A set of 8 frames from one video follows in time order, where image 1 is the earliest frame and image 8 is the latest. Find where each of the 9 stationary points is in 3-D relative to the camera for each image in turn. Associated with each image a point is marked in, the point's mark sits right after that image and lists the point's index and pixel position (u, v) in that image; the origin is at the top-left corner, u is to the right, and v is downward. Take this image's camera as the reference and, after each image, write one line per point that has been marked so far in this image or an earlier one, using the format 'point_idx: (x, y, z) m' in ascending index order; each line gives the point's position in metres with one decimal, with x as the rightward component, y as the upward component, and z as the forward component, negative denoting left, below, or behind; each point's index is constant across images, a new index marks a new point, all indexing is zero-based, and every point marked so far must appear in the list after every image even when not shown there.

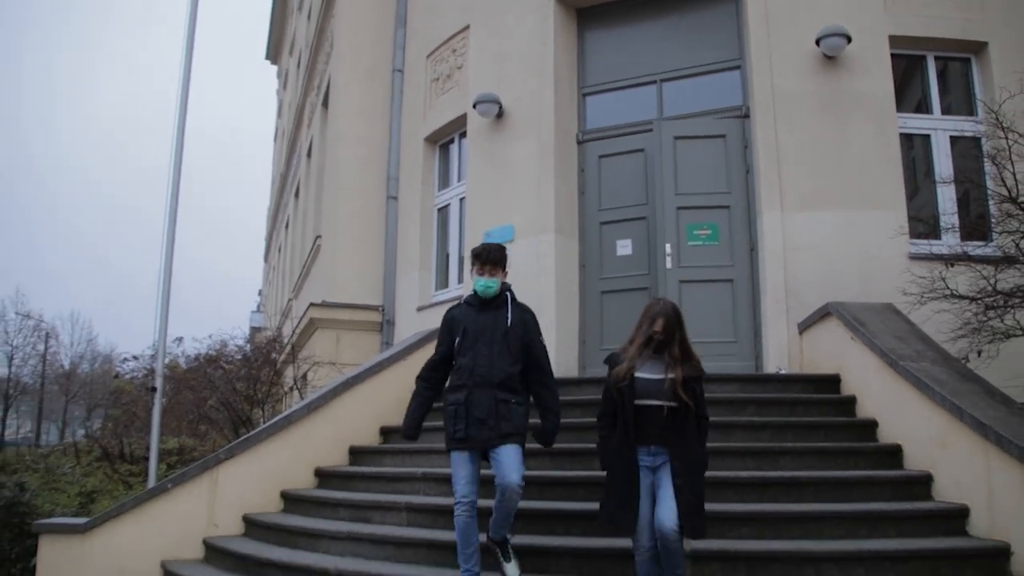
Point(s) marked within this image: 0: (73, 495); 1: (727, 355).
0: (-5.4, -2.5, +9.7) m
1: (+2.1, -0.6, +7.7) m
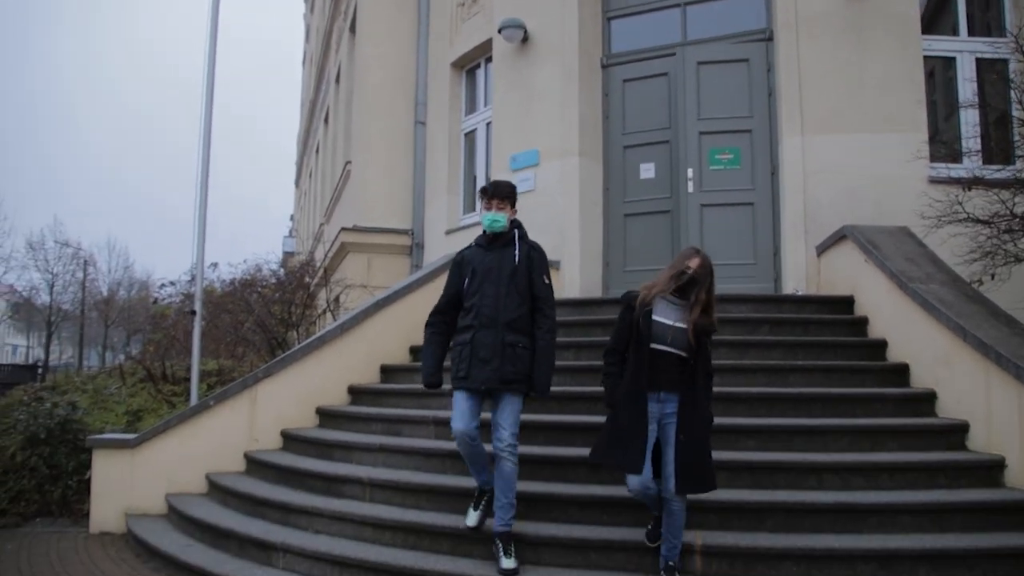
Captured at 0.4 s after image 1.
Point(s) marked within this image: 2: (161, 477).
0: (-5.1, -1.6, +10.3) m
1: (+2.3, +0.1, +7.9) m
2: (-3.2, -1.7, +7.3) m
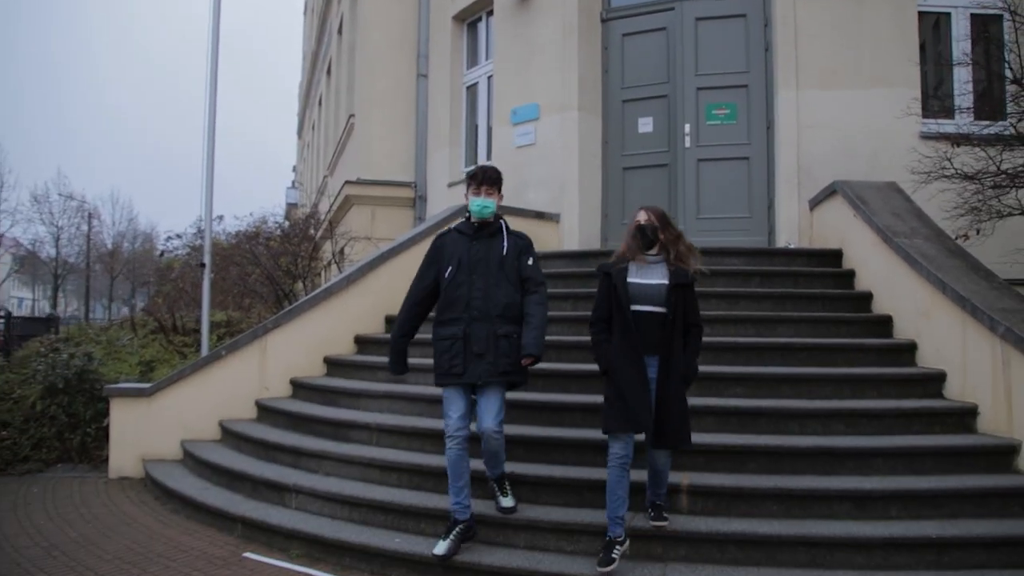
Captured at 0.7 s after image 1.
0: (-5.0, -1.0, +10.6) m
1: (+2.3, +0.6, +8.1) m
2: (-3.2, -1.3, +7.6) m
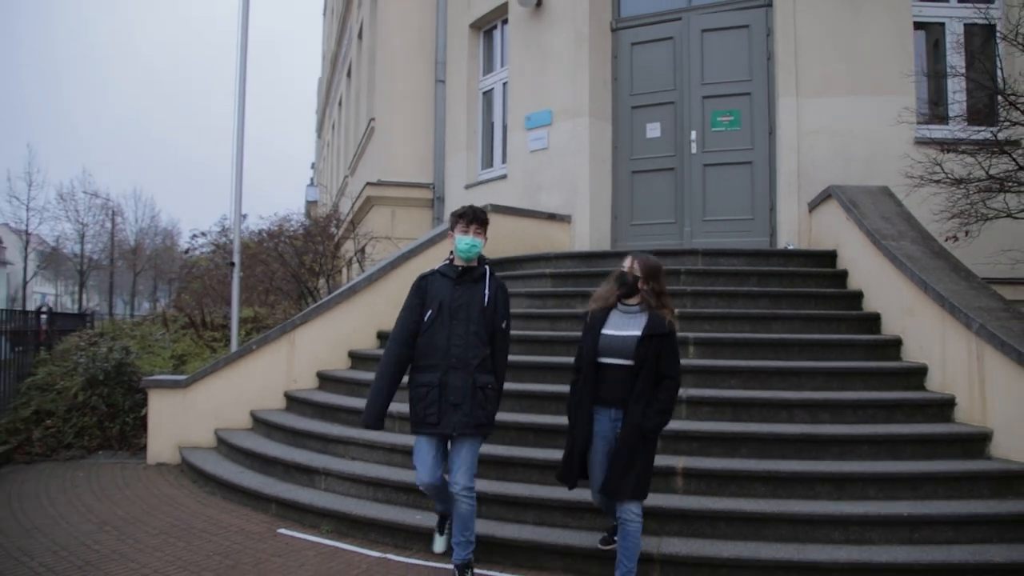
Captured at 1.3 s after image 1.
0: (-4.8, -1.0, +11.2) m
1: (+2.5, +0.6, +8.4) m
2: (-3.1, -1.3, +8.1) m
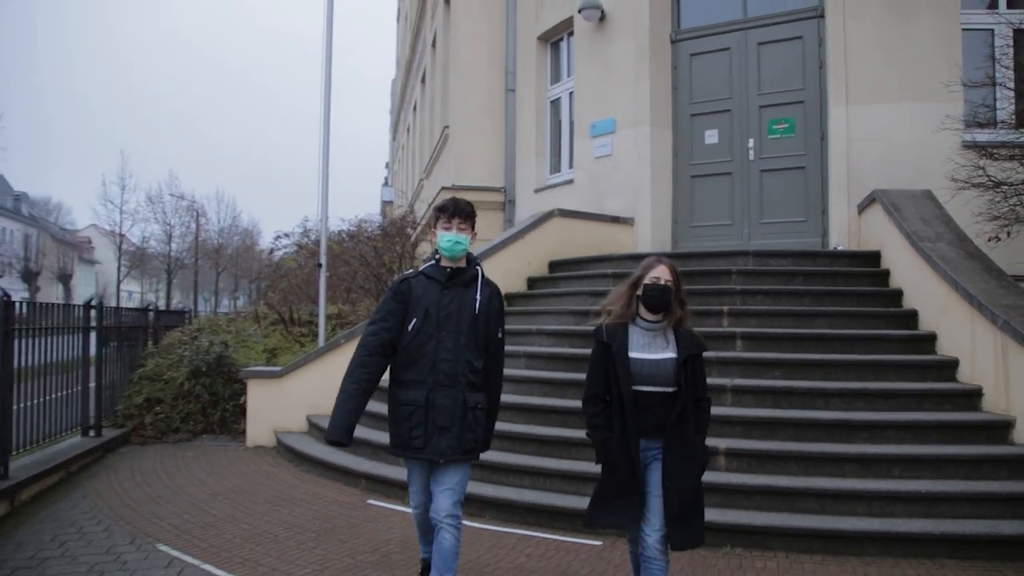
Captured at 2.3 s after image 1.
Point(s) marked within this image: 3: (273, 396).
0: (-3.8, -0.9, +12.2) m
1: (+3.2, +0.6, +8.9) m
2: (-2.3, -1.3, +9.0) m
3: (-2.7, -1.2, +9.0) m
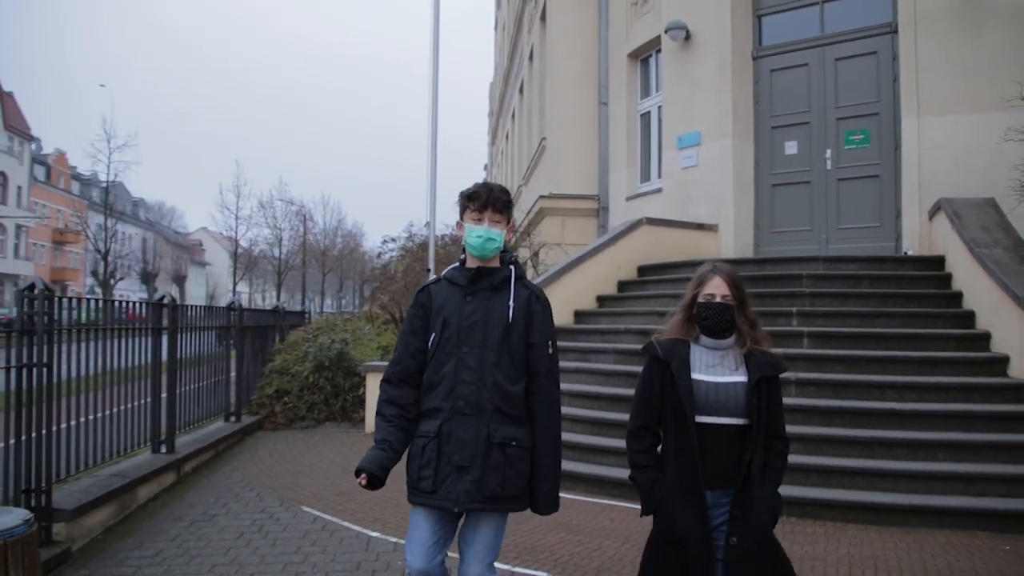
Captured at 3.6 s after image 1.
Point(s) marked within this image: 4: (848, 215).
0: (-2.3, -1.0, +13.6) m
1: (+4.2, +0.6, +9.4) m
2: (-1.2, -1.3, +10.2) m
3: (-1.5, -1.3, +10.2) m
4: (+4.0, +0.9, +9.6) m
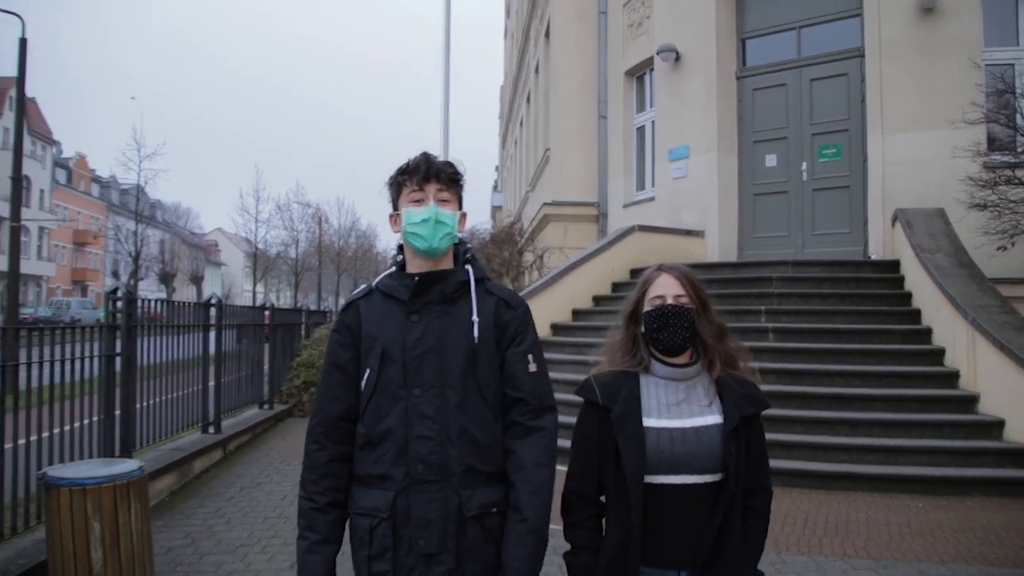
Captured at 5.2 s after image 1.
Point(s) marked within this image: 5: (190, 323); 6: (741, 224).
0: (-2.2, -1.0, +14.6) m
1: (+4.3, +0.6, +10.3) m
2: (-1.1, -1.3, +11.2) m
3: (-1.5, -1.3, +11.3) m
4: (+4.1, +0.9, +10.5) m
5: (-3.2, -0.3, +8.0) m
6: (+3.2, +0.9, +11.2) m
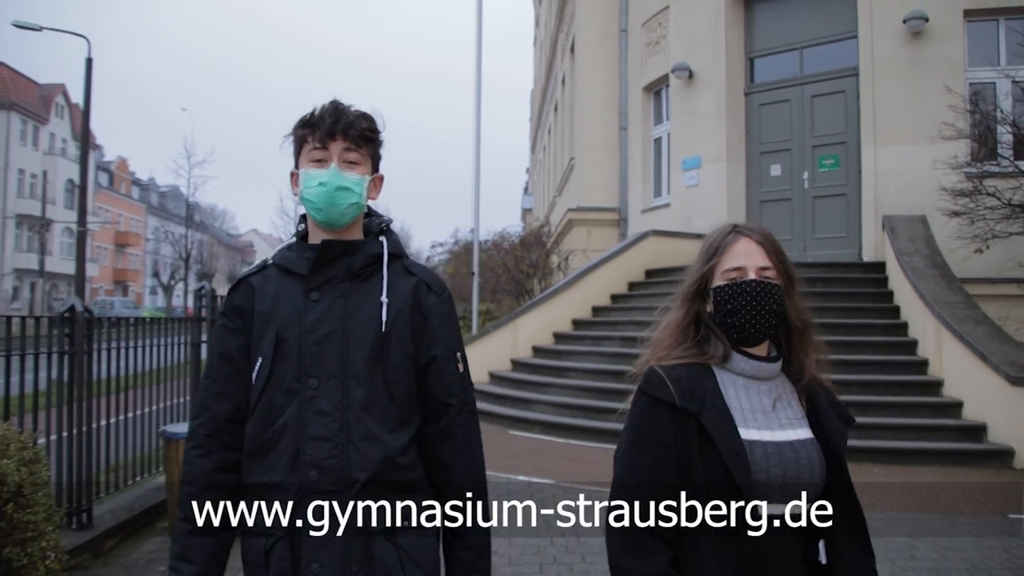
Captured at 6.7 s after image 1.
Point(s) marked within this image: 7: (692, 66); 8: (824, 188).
0: (-1.7, -1.0, +15.8) m
1: (+4.6, +0.6, +11.2) m
2: (-0.7, -1.3, +12.4) m
3: (-1.1, -1.3, +12.4) m
4: (+4.4, +0.9, +11.5) m
5: (-3.0, -0.3, +9.2) m
6: (+3.6, +0.9, +12.2) m
7: (+2.9, +3.5, +12.7) m
8: (+4.5, +1.4, +11.4) m
